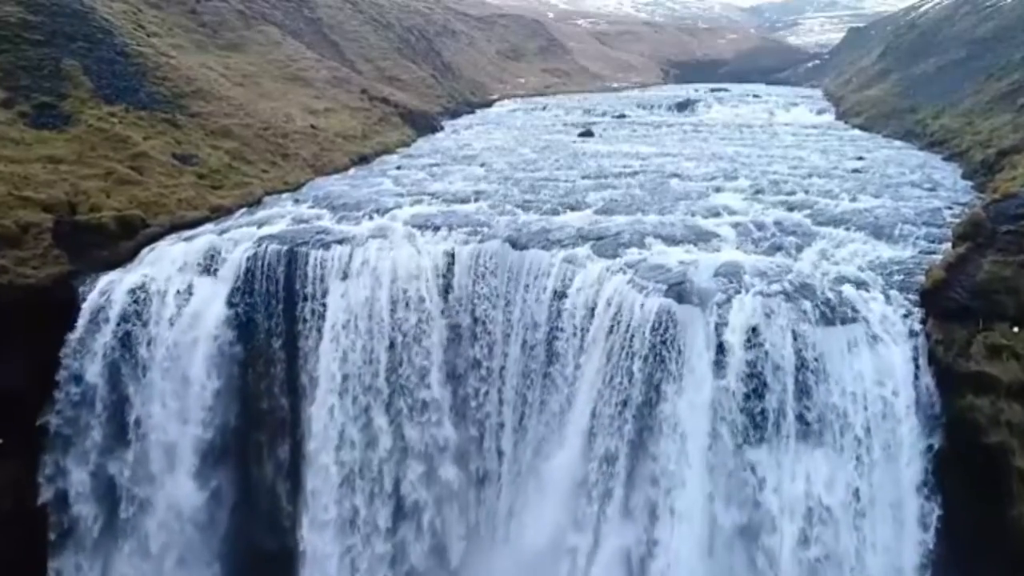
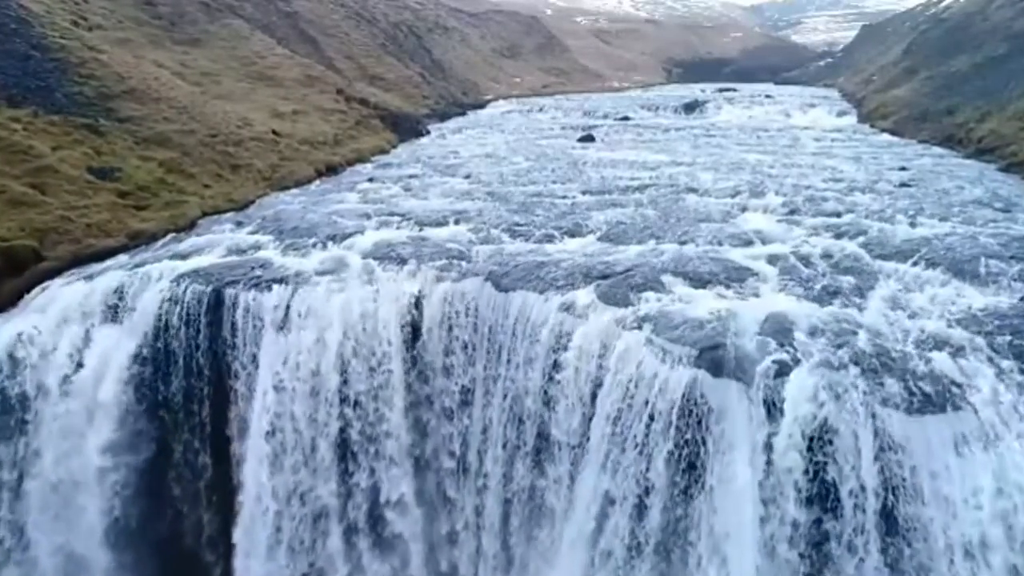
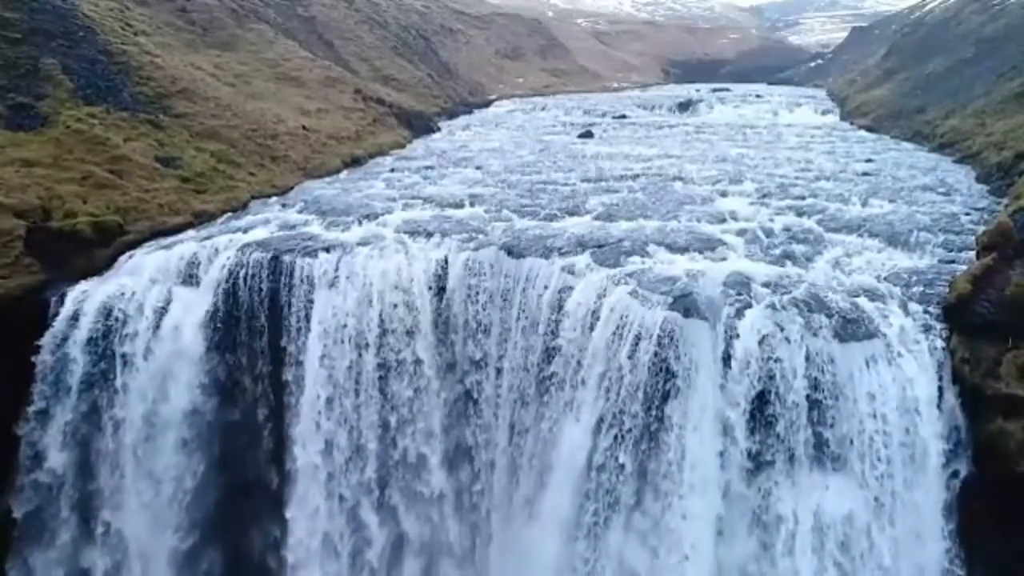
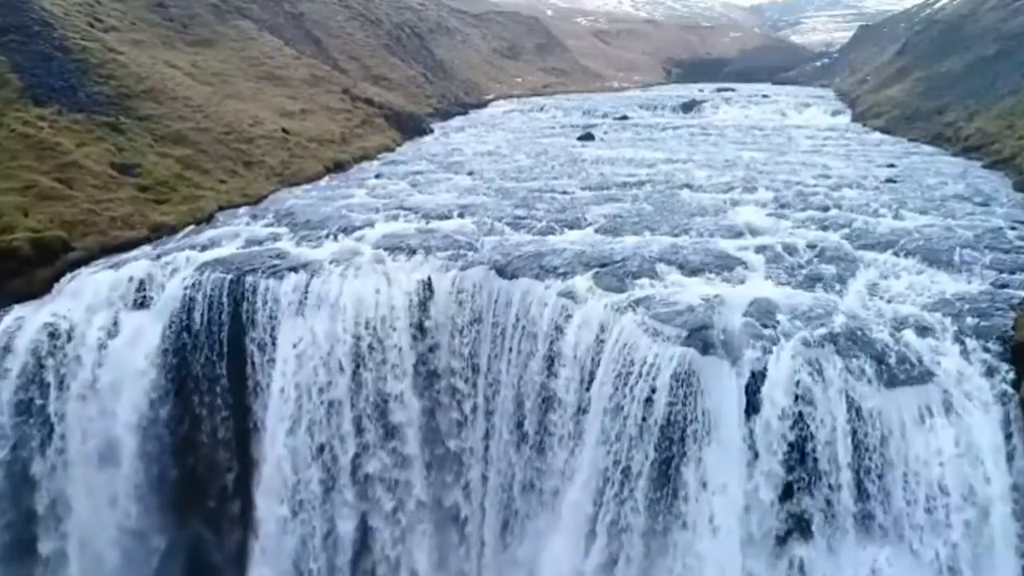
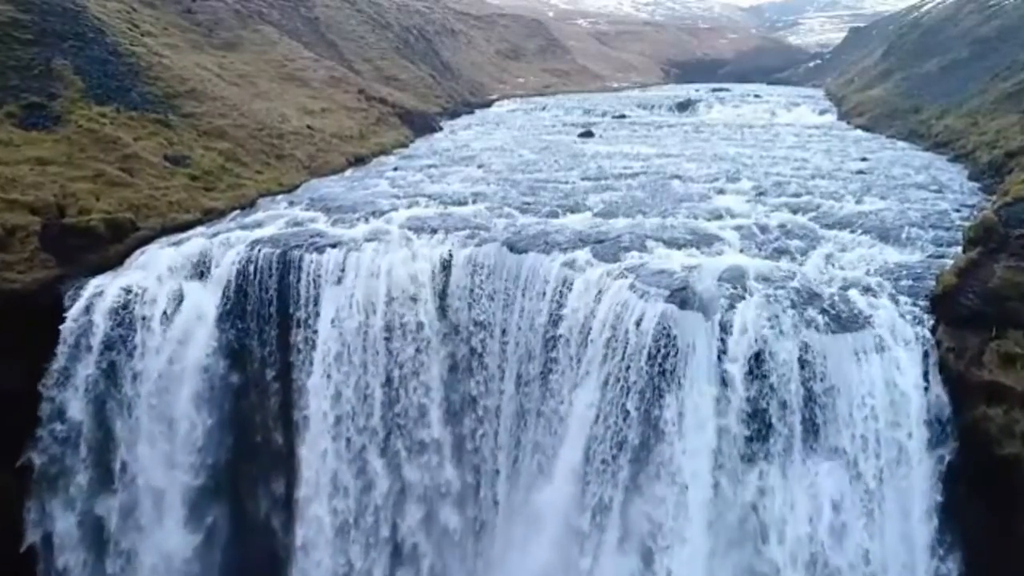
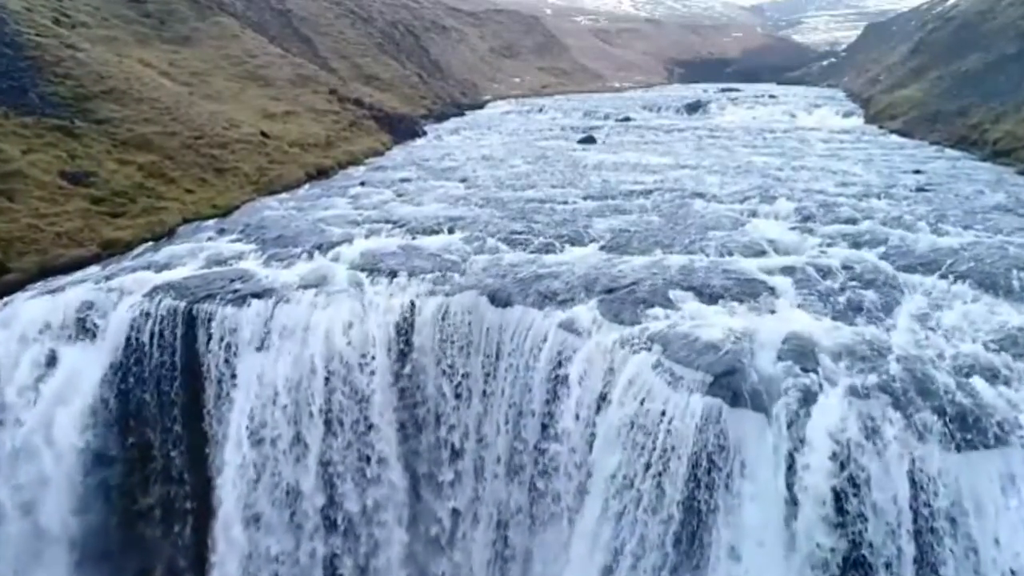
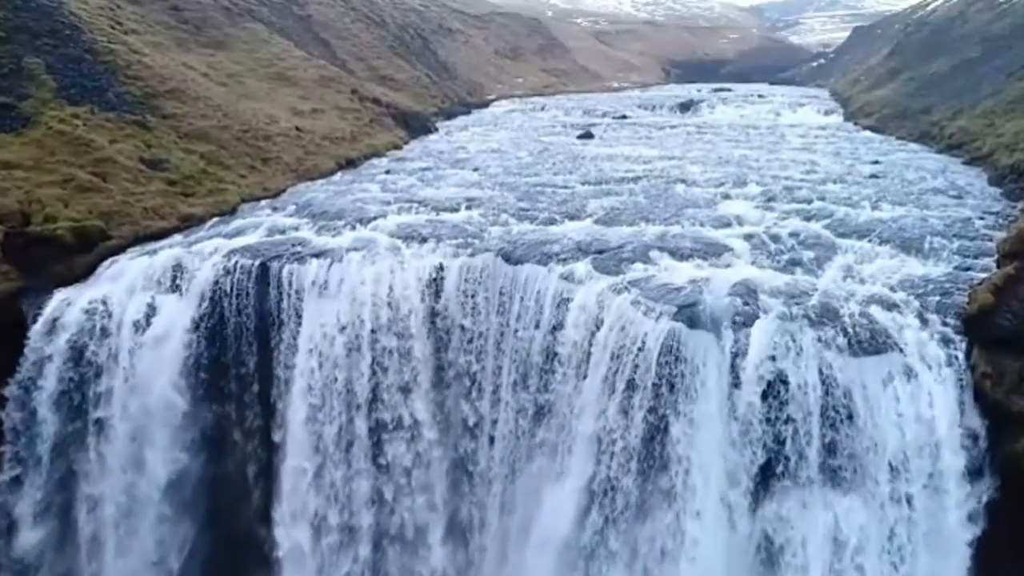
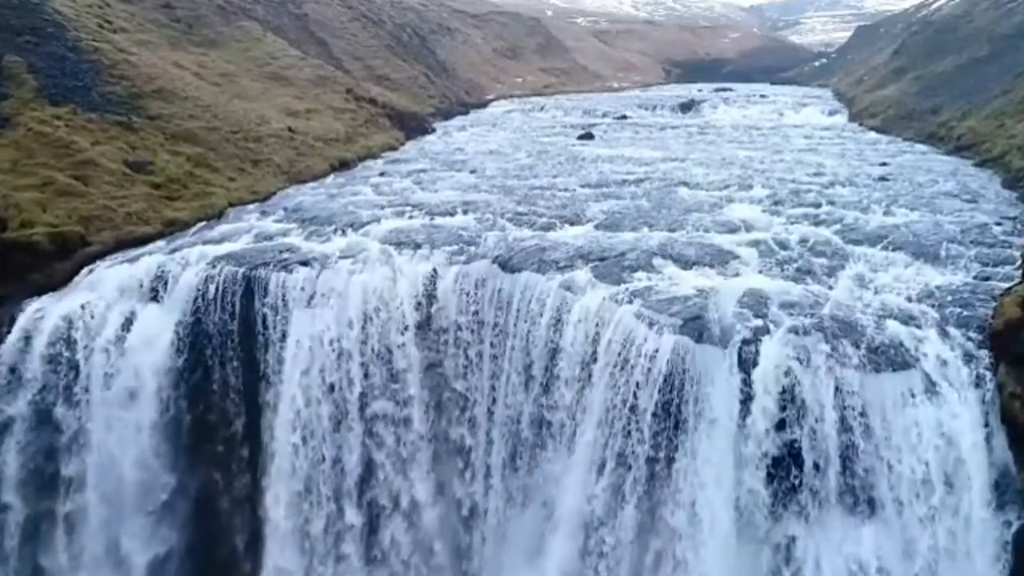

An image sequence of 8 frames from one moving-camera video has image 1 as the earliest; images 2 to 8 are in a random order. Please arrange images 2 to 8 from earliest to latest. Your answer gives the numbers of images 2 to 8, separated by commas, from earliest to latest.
5, 3, 7, 8, 4, 2, 6
